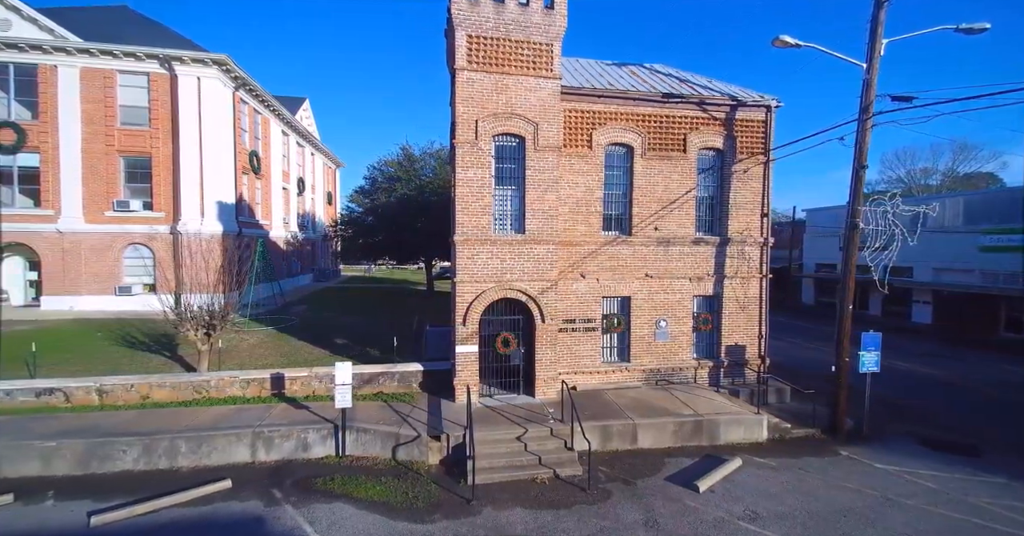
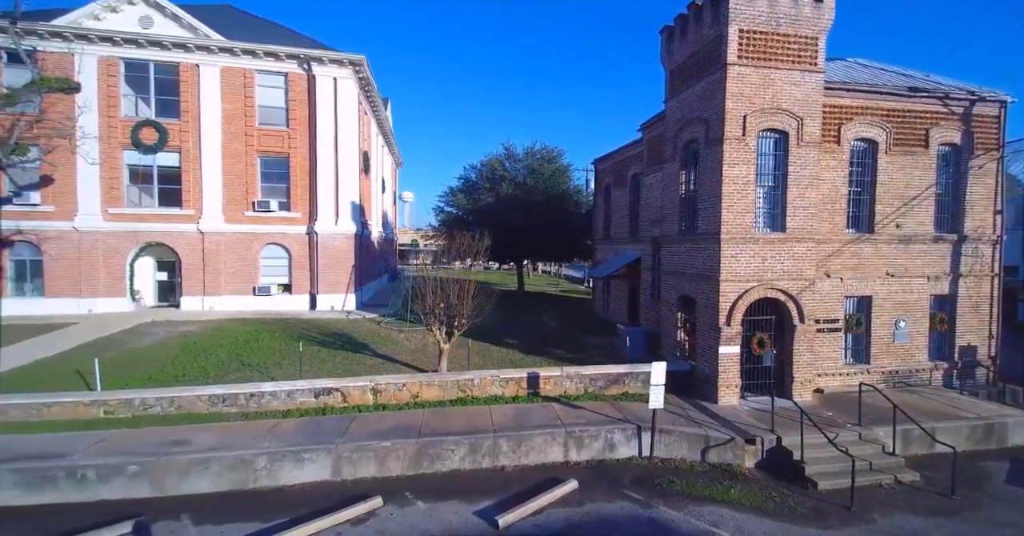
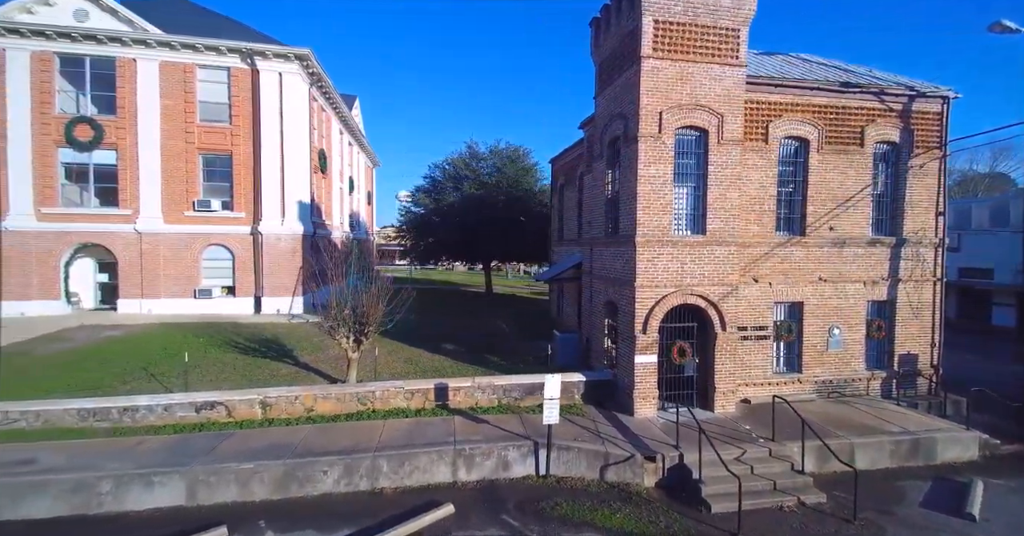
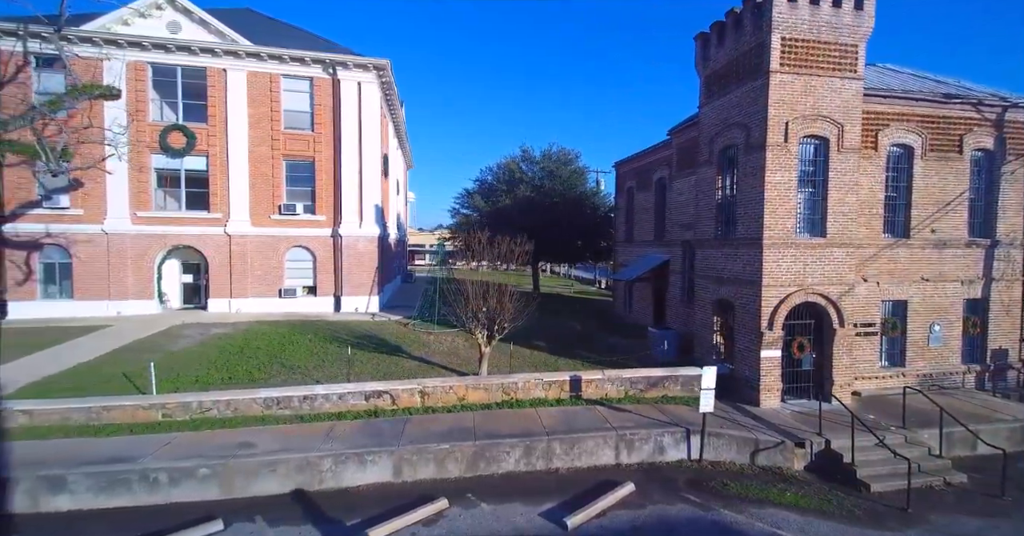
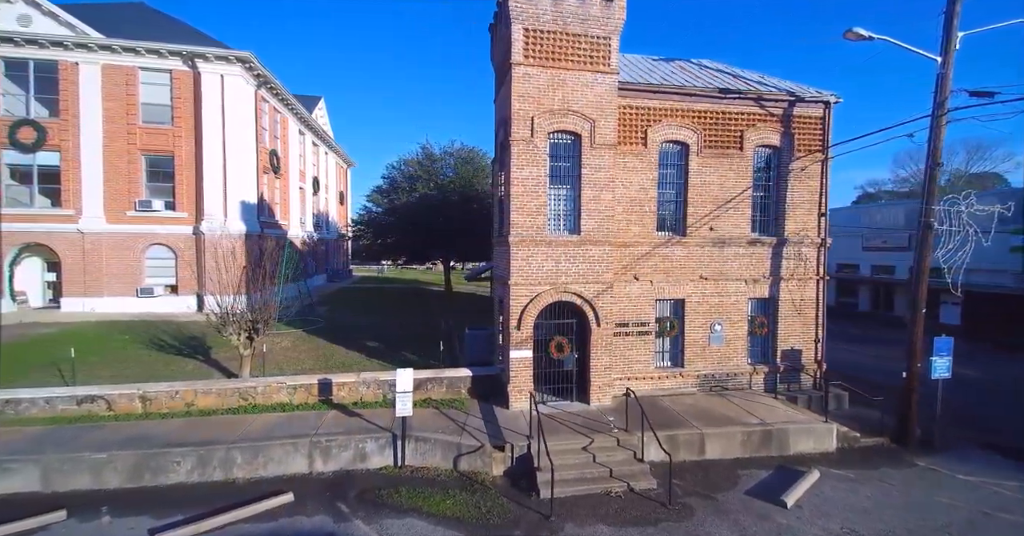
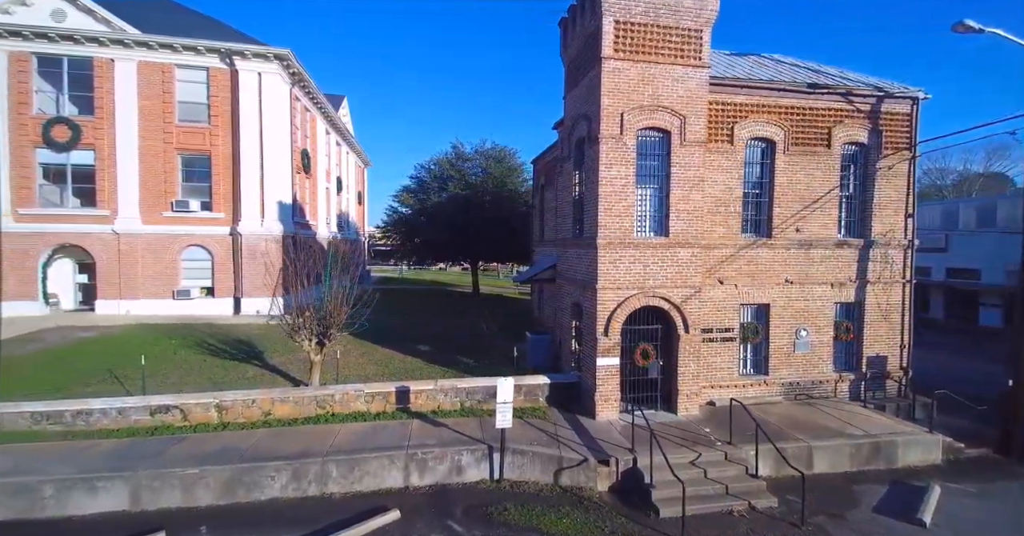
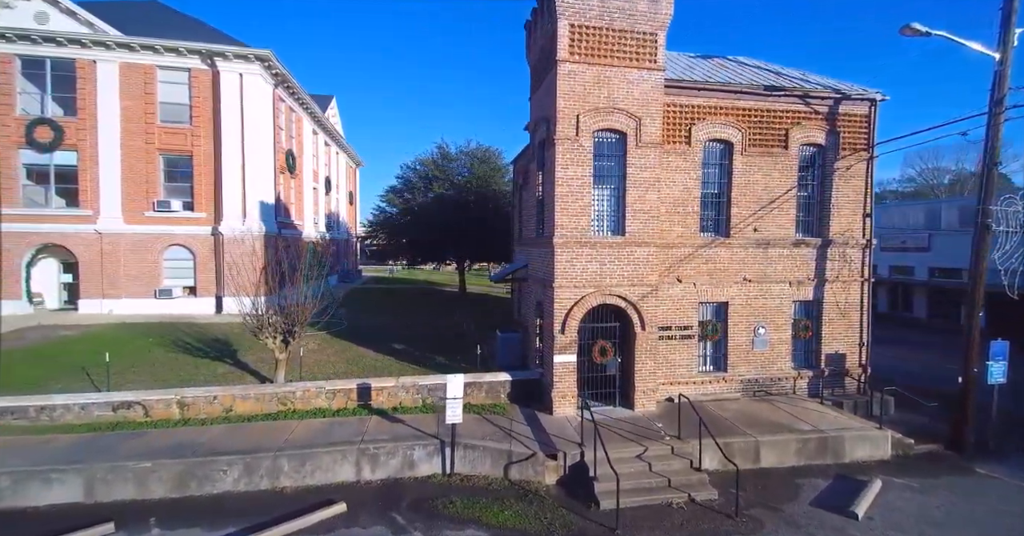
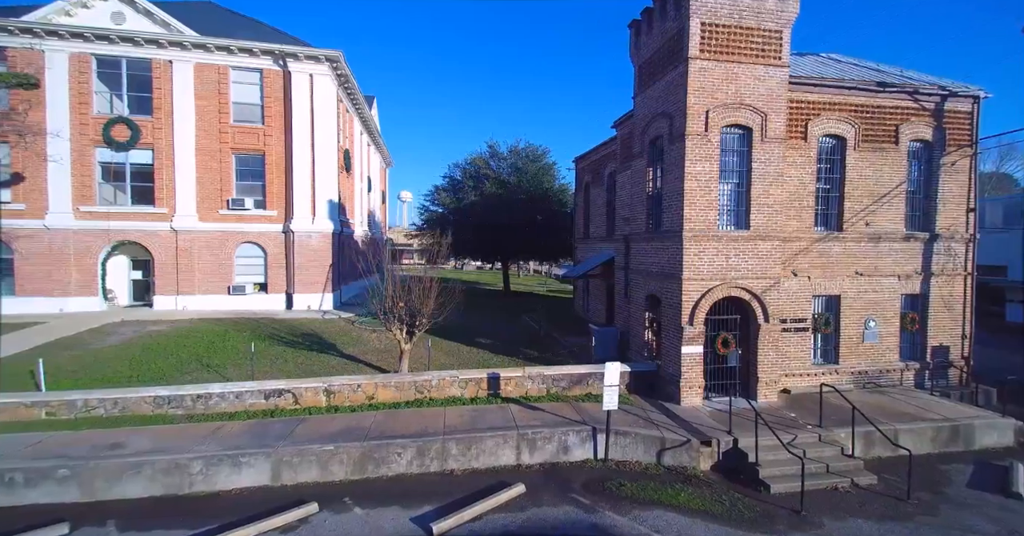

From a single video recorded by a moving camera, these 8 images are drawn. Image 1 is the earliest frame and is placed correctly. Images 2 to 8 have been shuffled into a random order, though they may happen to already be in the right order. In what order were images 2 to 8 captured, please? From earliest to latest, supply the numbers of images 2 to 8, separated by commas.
5, 7, 6, 3, 8, 2, 4
